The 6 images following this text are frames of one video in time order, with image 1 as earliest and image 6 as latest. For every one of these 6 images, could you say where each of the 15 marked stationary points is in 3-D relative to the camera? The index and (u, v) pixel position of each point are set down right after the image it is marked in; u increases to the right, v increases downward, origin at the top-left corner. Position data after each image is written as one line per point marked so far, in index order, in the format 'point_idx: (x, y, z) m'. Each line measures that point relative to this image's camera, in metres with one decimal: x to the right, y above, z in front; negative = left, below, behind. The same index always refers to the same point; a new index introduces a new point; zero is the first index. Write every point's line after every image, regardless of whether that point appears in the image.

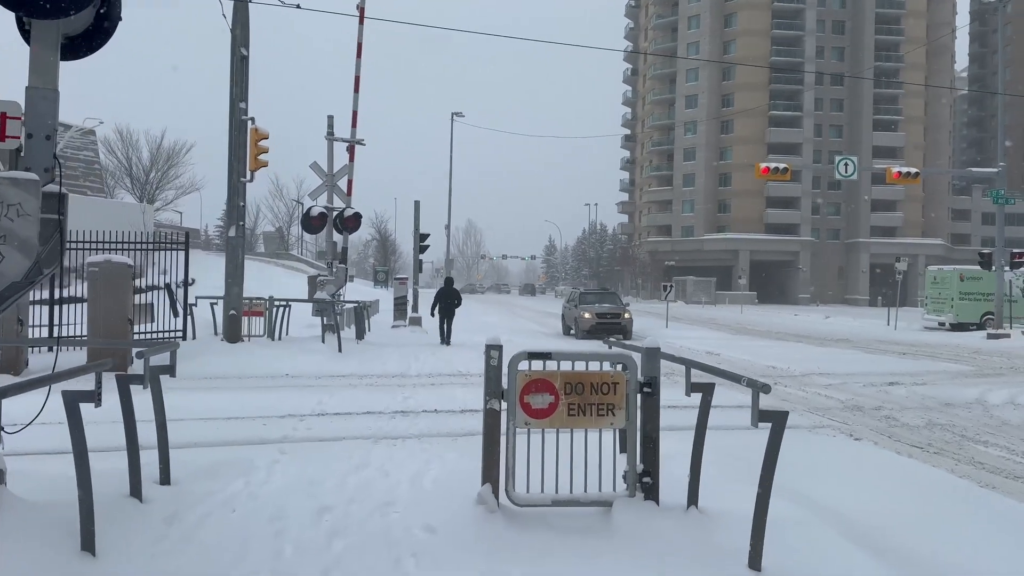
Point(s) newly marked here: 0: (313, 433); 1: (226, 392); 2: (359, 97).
0: (-1.7, -1.3, +7.1) m
1: (-3.4, -1.2, +9.4) m
2: (-3.1, +3.9, +16.3) m
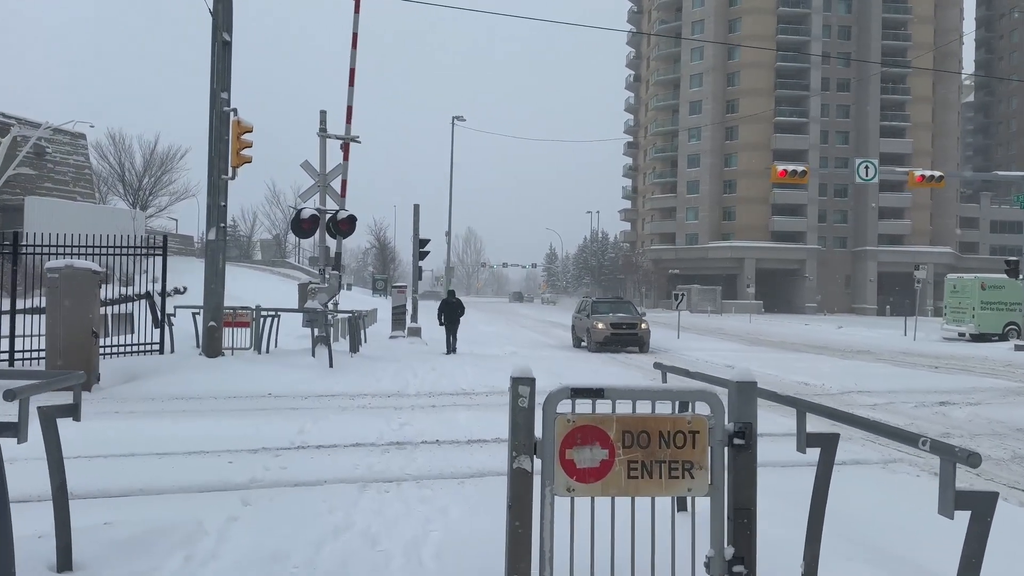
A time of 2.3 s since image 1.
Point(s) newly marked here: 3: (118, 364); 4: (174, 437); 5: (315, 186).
0: (-1.6, -1.3, +5.8) m
1: (-3.3, -1.3, +8.1) m
2: (-3.0, +3.7, +15.0) m
3: (-5.7, -1.1, +11.7) m
4: (-3.0, -1.3, +7.1) m
5: (-3.8, +2.0, +15.5) m
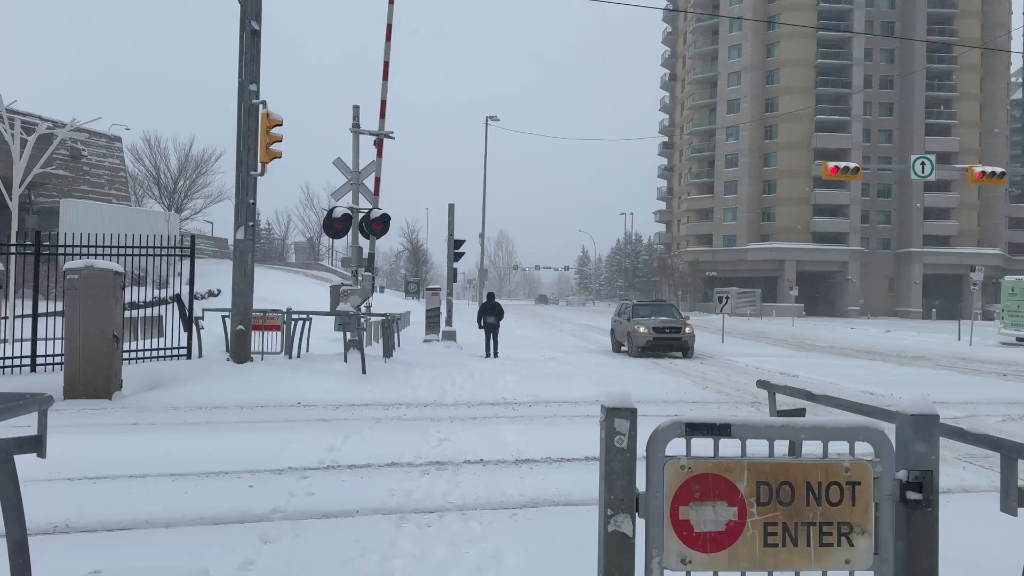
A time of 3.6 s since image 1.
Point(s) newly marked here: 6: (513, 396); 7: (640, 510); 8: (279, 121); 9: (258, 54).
0: (-1.2, -1.4, +5.1) m
1: (-2.8, -1.3, +7.5) m
2: (-2.2, +3.7, +14.4) m
3: (-5.1, -1.1, +11.1) m
4: (-2.6, -1.3, +6.4) m
5: (-3.0, +1.9, +14.8) m
6: (0.0, -1.4, +10.6) m
7: (+0.4, -0.6, +2.3) m
8: (-3.2, +2.3, +11.1) m
9: (-3.8, +3.4, +11.8) m
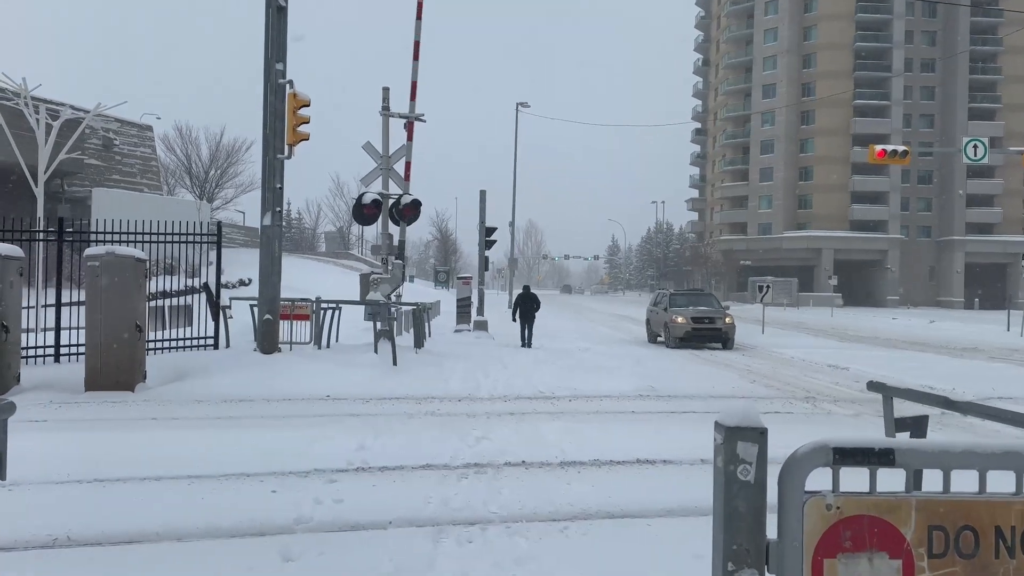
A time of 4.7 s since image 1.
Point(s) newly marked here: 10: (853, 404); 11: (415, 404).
0: (-0.9, -1.3, +4.5) m
1: (-2.4, -1.2, +7.0) m
2: (-1.6, +3.9, +13.8) m
3: (-4.6, -1.0, +10.7) m
4: (-2.3, -1.2, +5.9) m
5: (-2.4, +2.1, +14.3) m
6: (+0.5, -1.3, +10.1) m
7: (+0.5, -0.6, +1.7) m
8: (-2.7, +2.5, +10.7) m
9: (-3.2, +3.6, +11.3) m
10: (+4.2, -1.5, +10.0) m
11: (-1.0, -1.3, +8.7) m
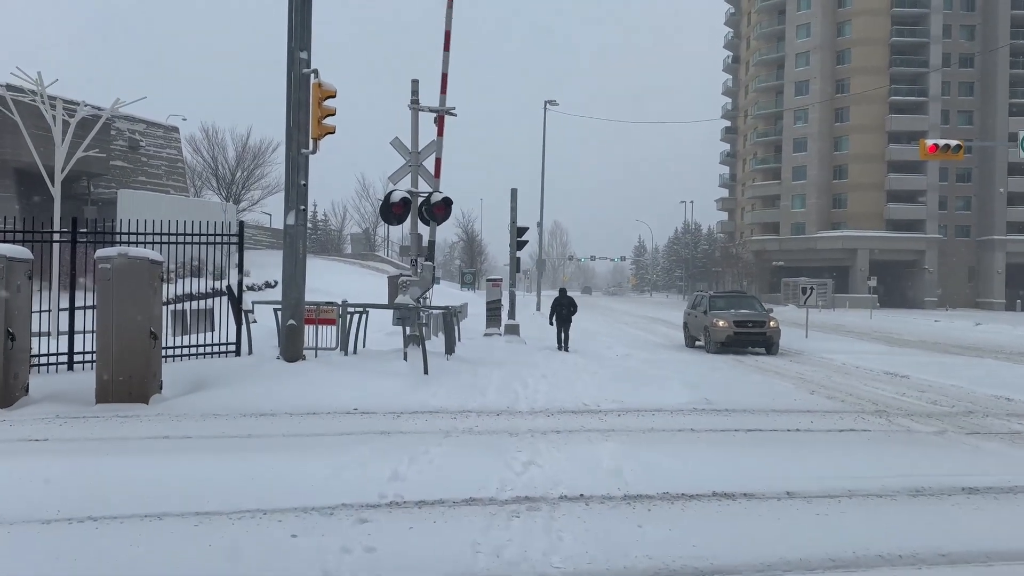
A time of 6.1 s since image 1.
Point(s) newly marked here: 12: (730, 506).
0: (-0.6, -1.3, +3.8) m
1: (-2.0, -1.3, +6.3) m
2: (-1.0, +3.8, +13.1) m
3: (-4.1, -1.0, +10.1) m
4: (-1.9, -1.3, +5.2) m
5: (-1.8, +2.1, +13.6) m
6: (+1.0, -1.3, +9.3) m
7: (+0.8, -0.6, +0.9) m
8: (-2.2, +2.4, +9.9) m
9: (-2.7, +3.6, +10.6) m
10: (+4.7, -1.5, +9.1) m
11: (-0.6, -1.3, +8.0) m
12: (+1.3, -1.4, +5.0) m
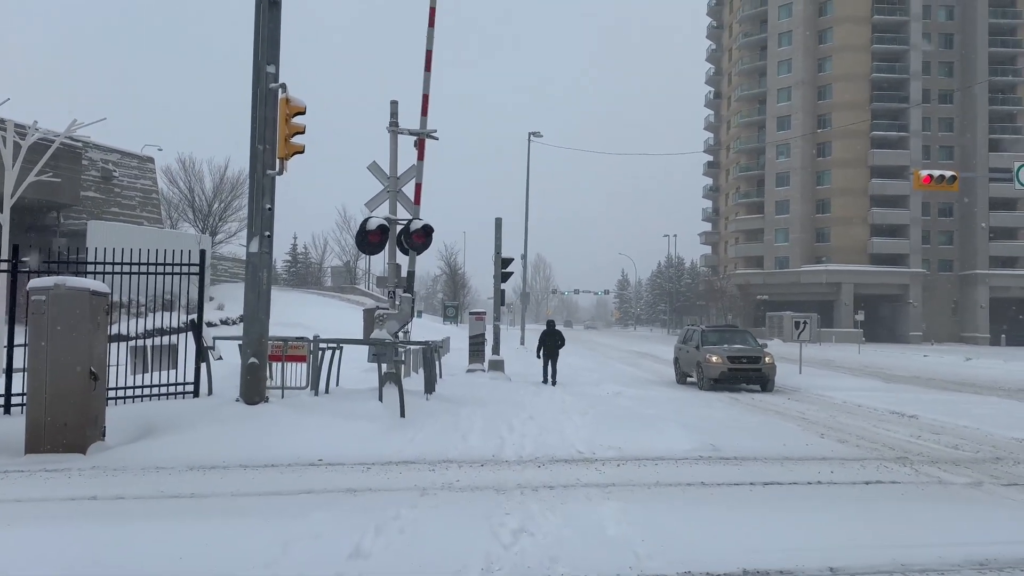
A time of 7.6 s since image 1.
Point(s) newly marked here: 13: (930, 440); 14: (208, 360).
0: (-0.7, -1.4, +2.8) m
1: (-2.1, -1.5, +5.3) m
2: (-1.3, +3.3, +12.3) m
3: (-4.3, -1.4, +9.0) m
4: (-1.9, -1.5, +4.2) m
5: (-2.0, +1.5, +12.8) m
6: (+0.8, -1.7, +8.3) m
7: (+0.8, -0.6, 0.0) m
8: (-2.4, +2.1, +9.1) m
9: (-2.9, +3.2, +9.8) m
10: (+4.6, -1.8, +8.2) m
11: (-0.7, -1.6, +7.0) m
12: (+1.3, -1.5, +4.0) m
13: (+5.5, -2.0, +10.4) m
14: (-4.6, -1.1, +12.2) m
